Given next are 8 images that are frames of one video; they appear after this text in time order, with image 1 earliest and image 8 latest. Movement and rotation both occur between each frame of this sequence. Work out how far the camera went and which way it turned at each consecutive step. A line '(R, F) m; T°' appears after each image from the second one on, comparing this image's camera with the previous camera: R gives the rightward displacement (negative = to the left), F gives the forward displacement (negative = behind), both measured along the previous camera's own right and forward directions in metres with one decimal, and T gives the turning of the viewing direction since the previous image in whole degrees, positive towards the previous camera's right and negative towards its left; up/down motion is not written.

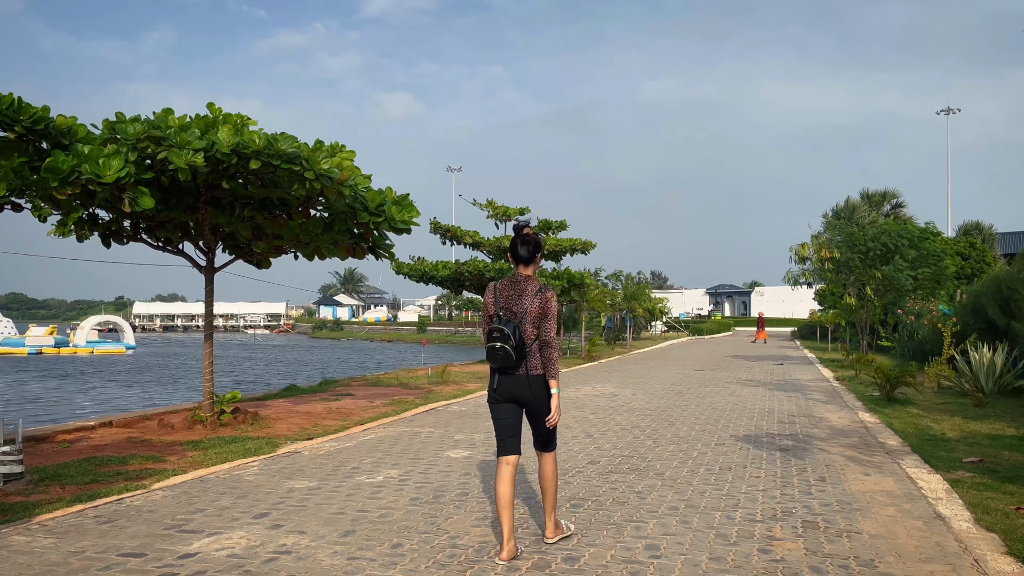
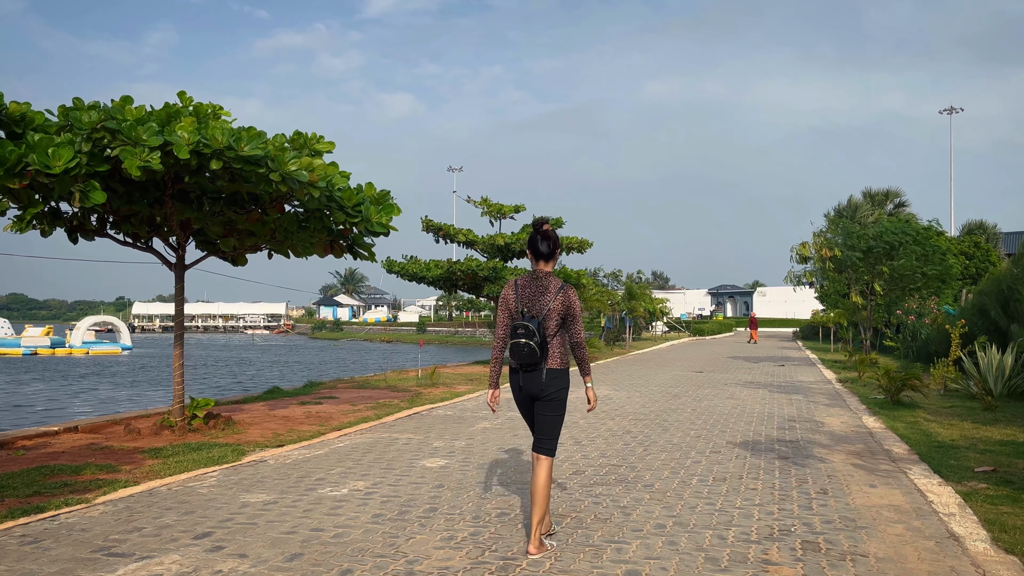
(+0.2, +0.5) m; 0°
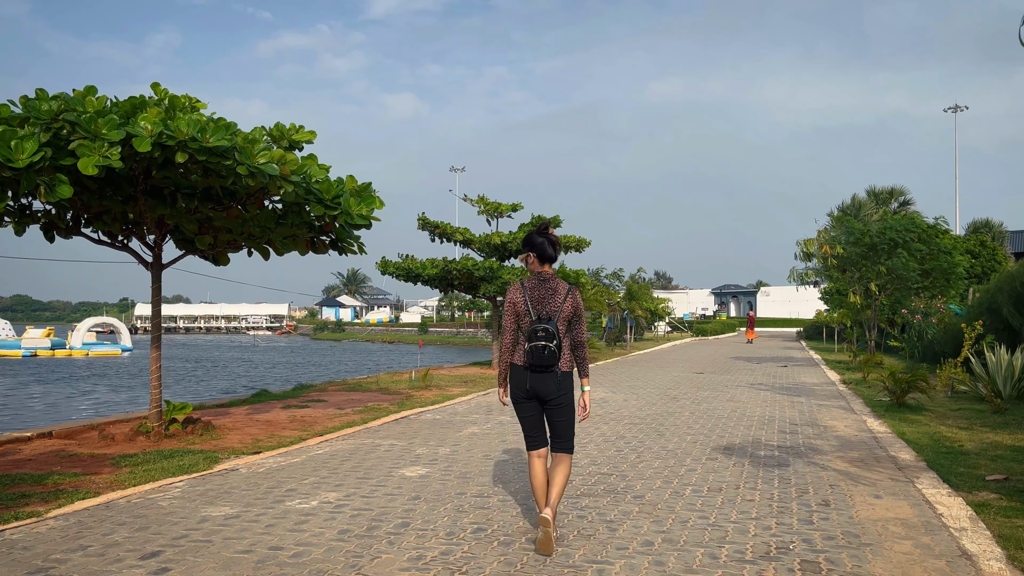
(+0.2, +0.4) m; 0°
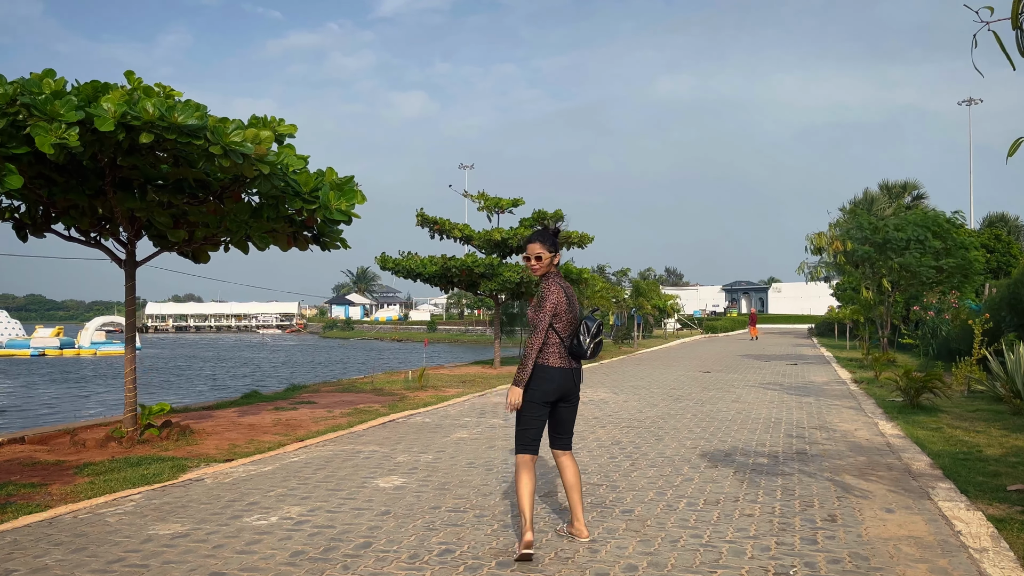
(+0.2, +0.5) m; -1°
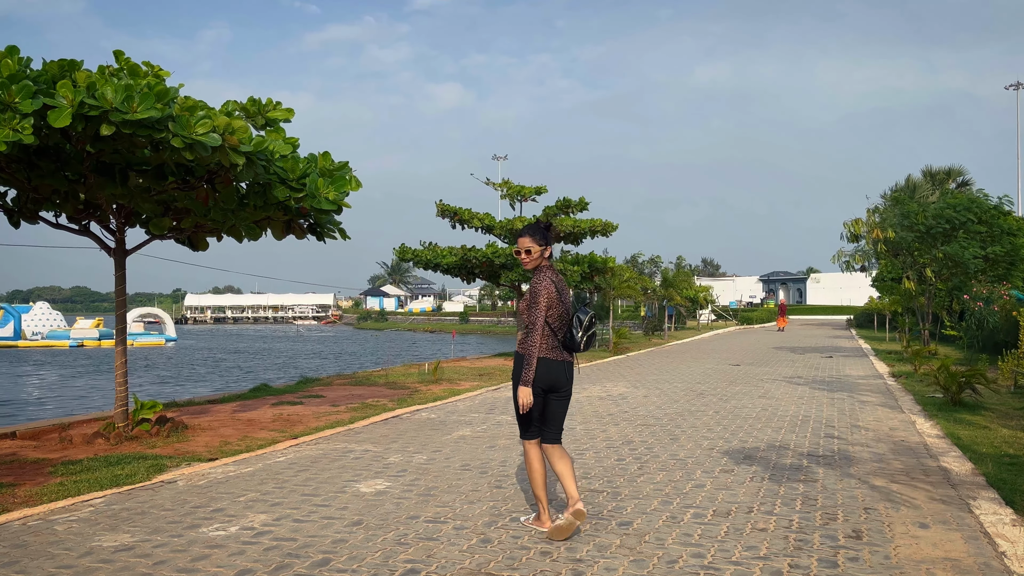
(+0.3, +0.6) m; -3°
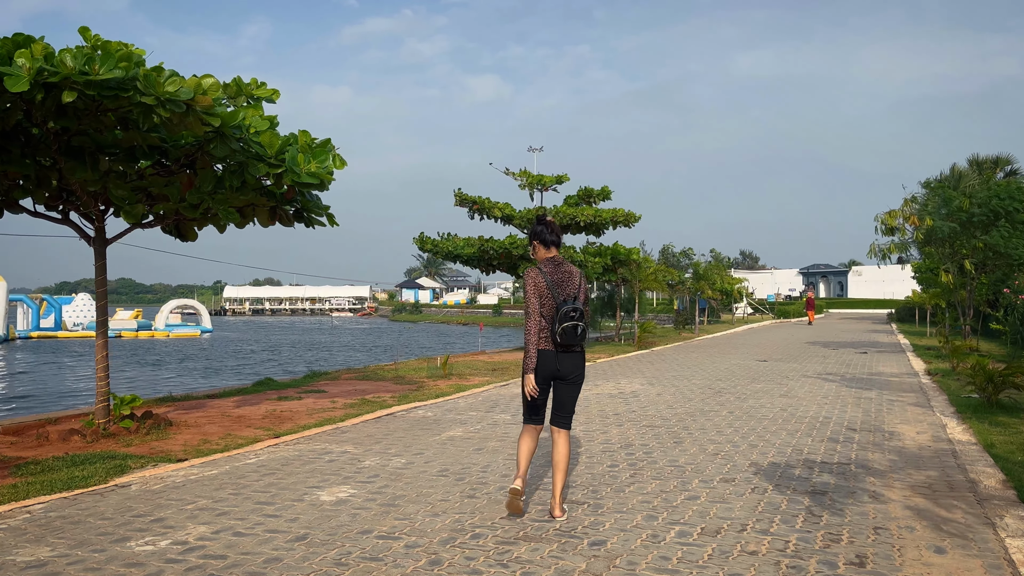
(+0.5, +0.5) m; -3°
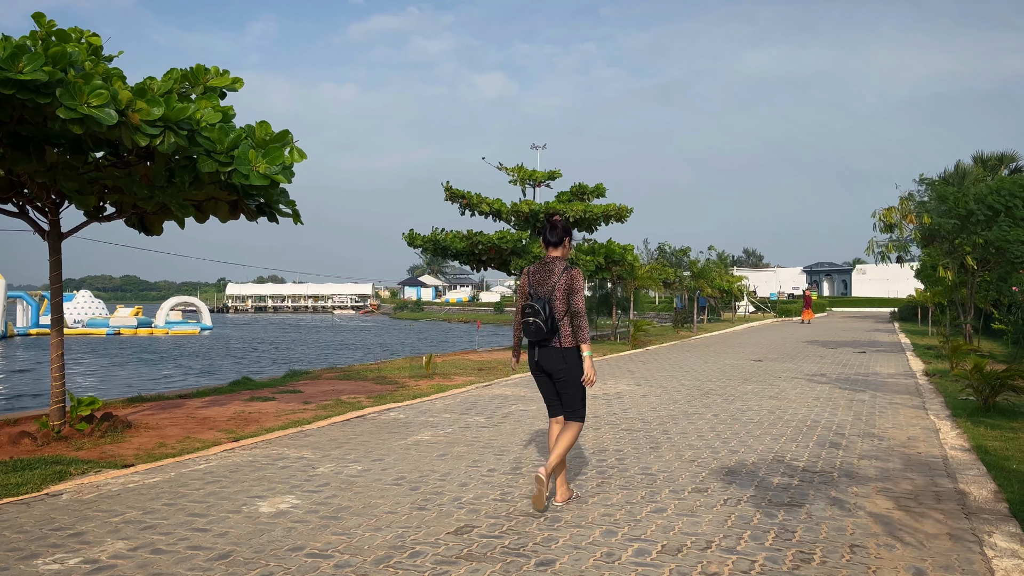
(+0.3, +0.4) m; 0°
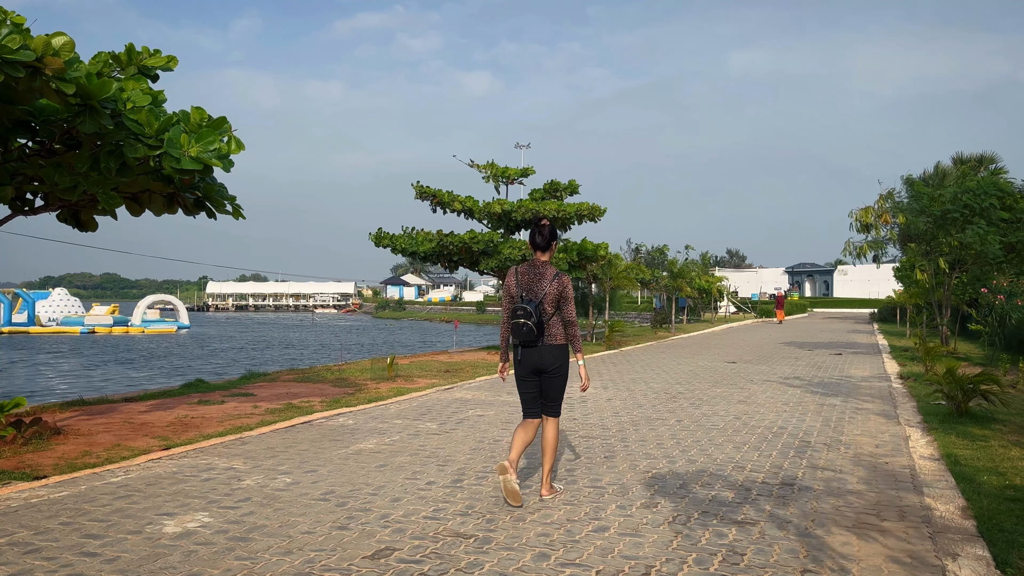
(+0.3, +0.4) m; +1°
